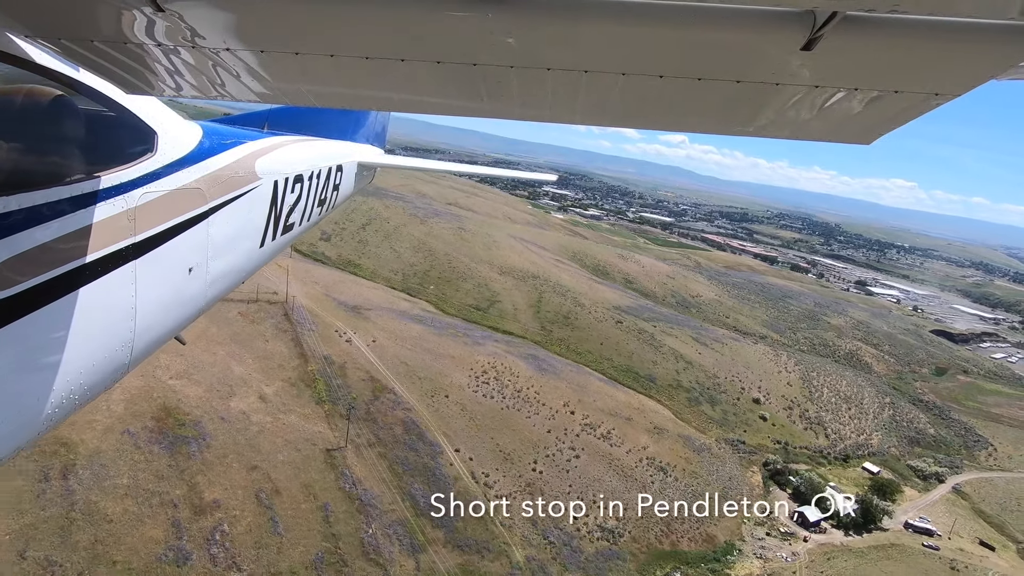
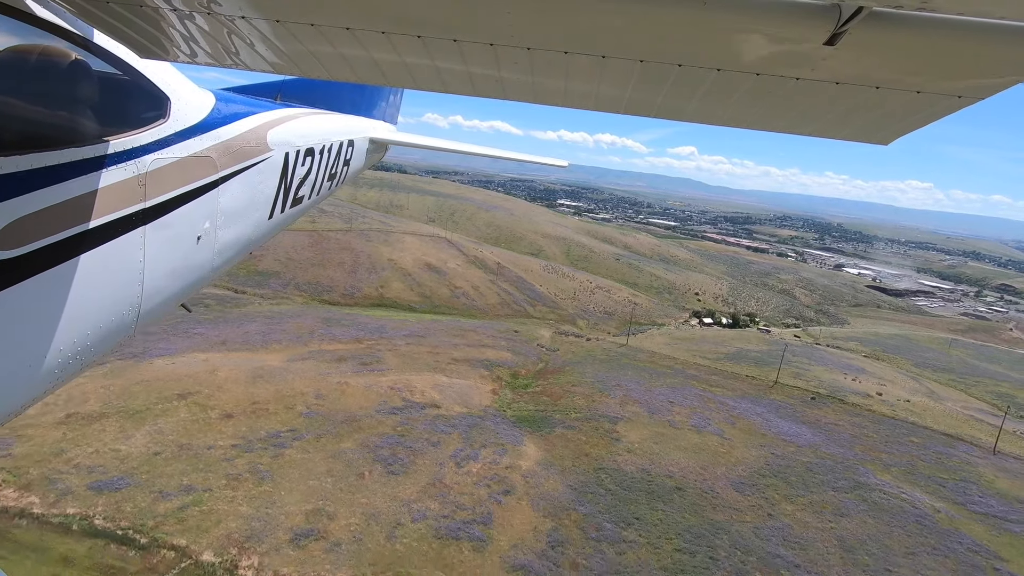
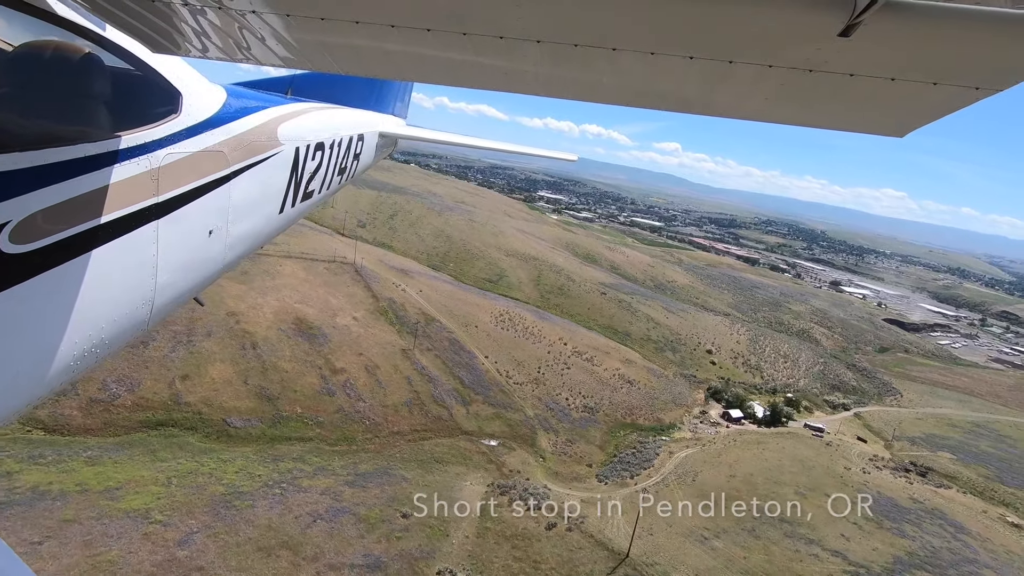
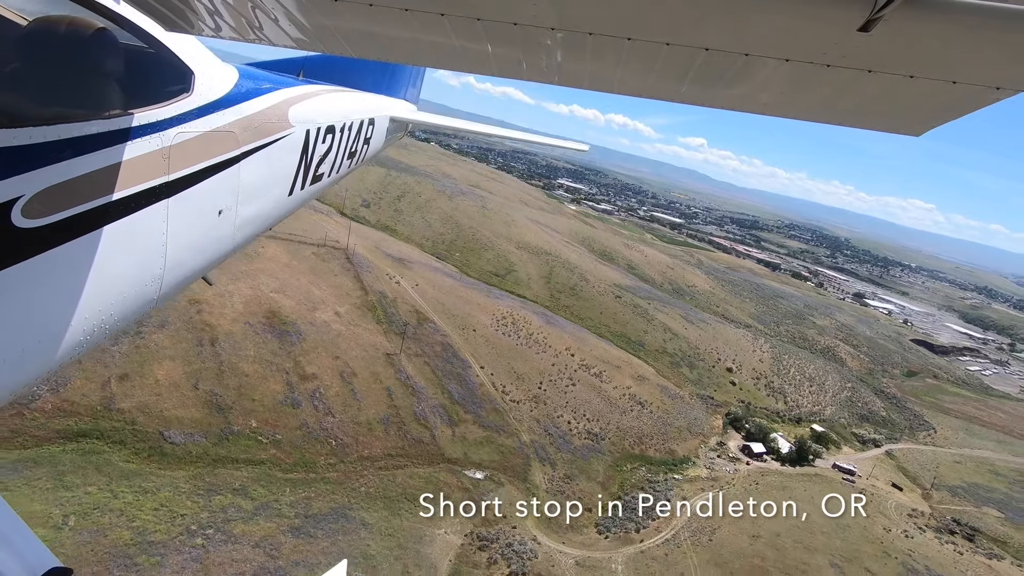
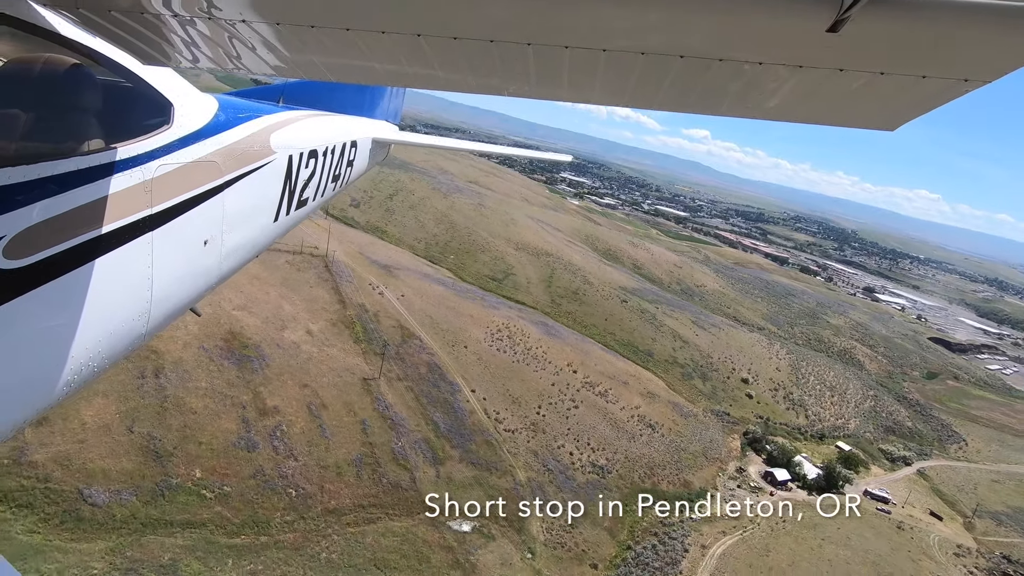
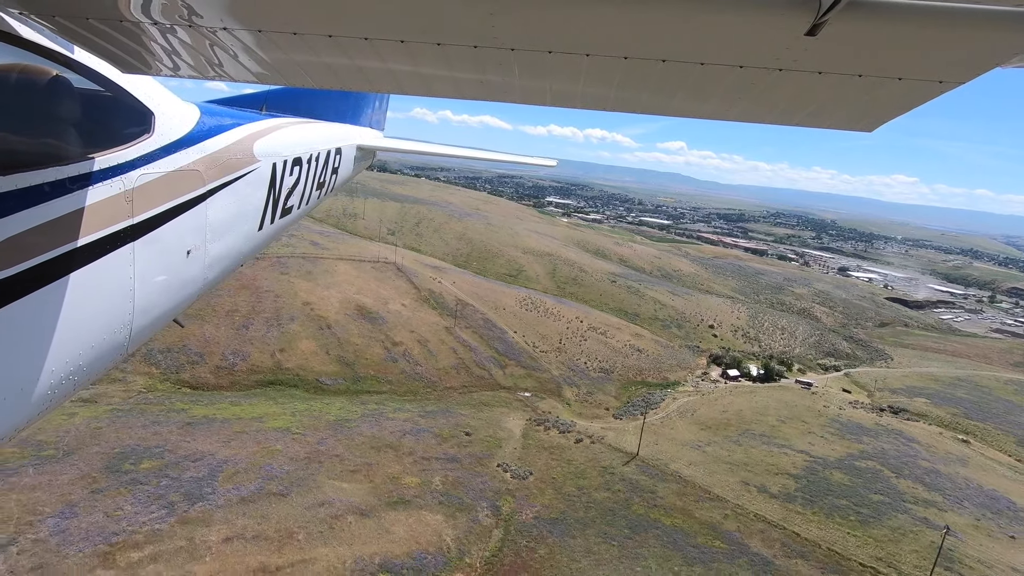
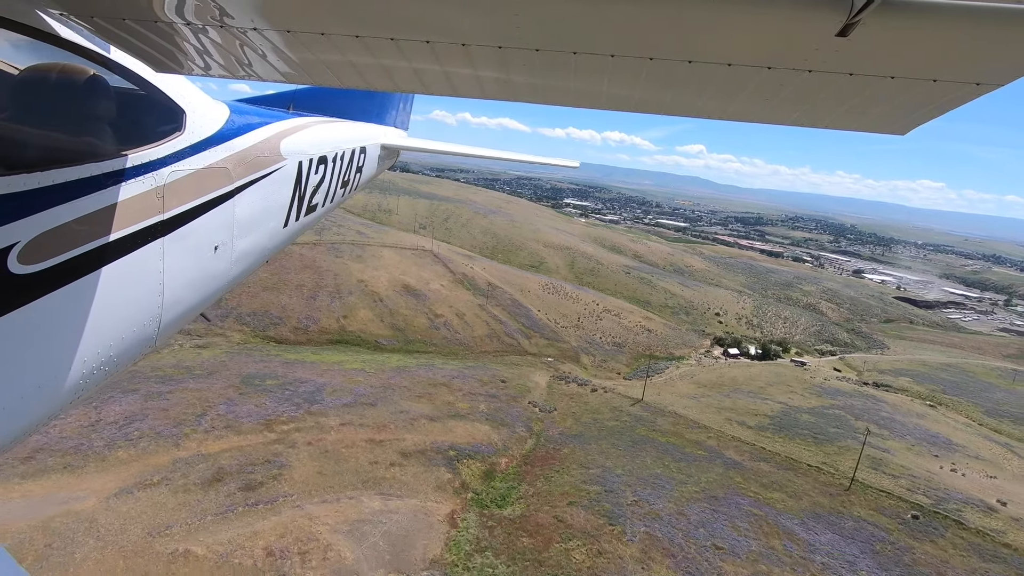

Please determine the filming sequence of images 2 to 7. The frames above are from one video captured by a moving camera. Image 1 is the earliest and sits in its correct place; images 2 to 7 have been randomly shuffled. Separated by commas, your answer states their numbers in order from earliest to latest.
5, 4, 3, 6, 7, 2
